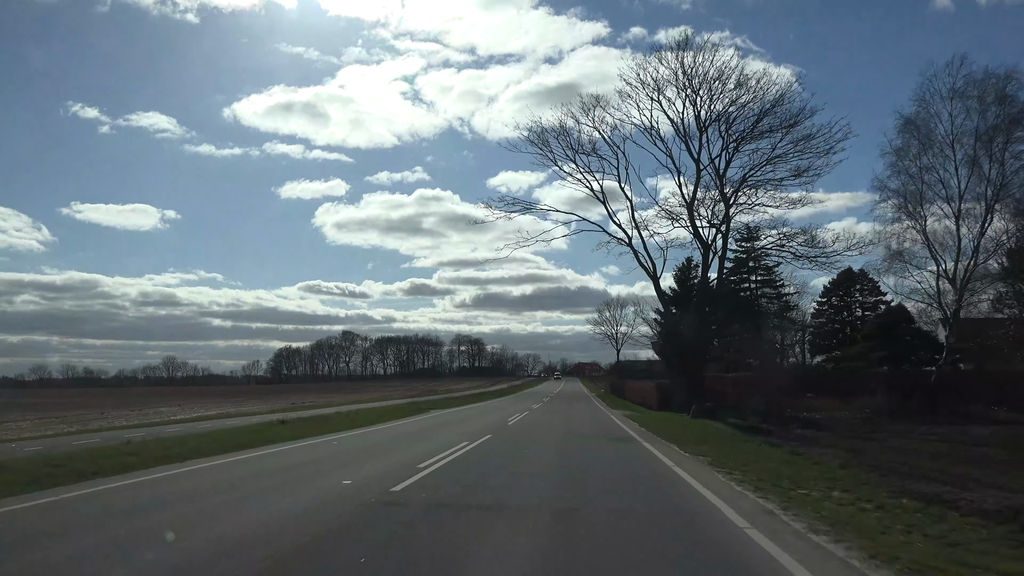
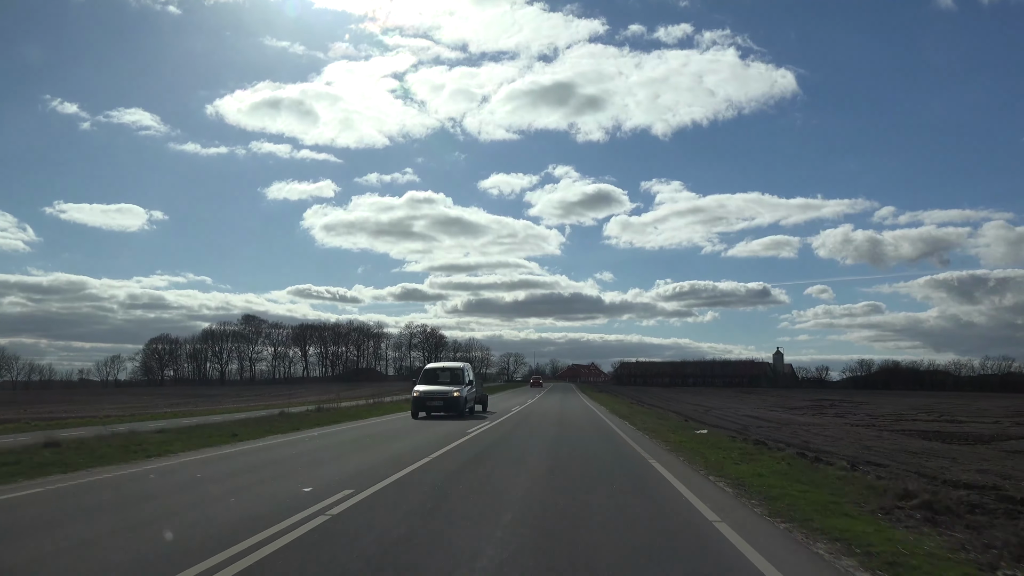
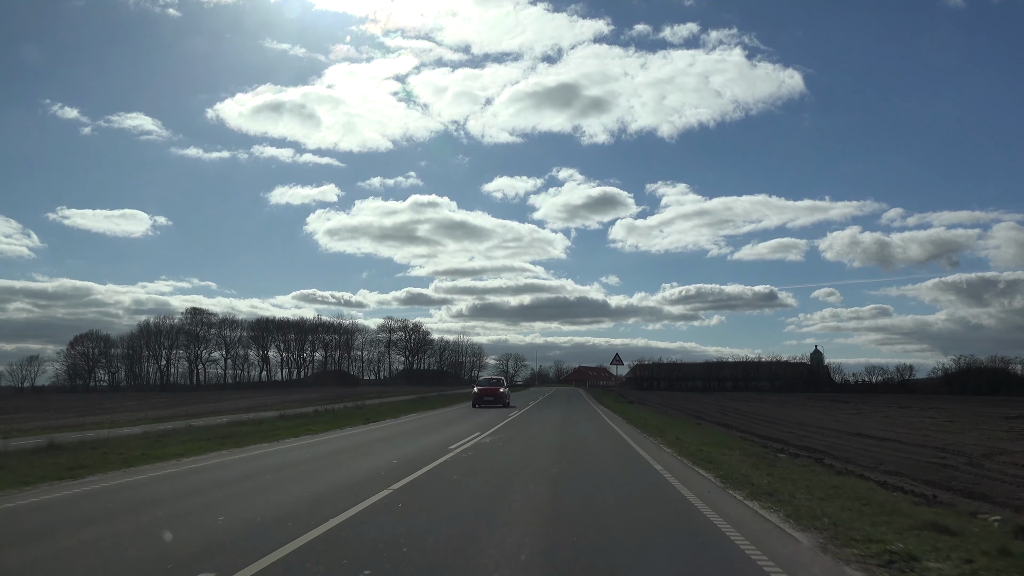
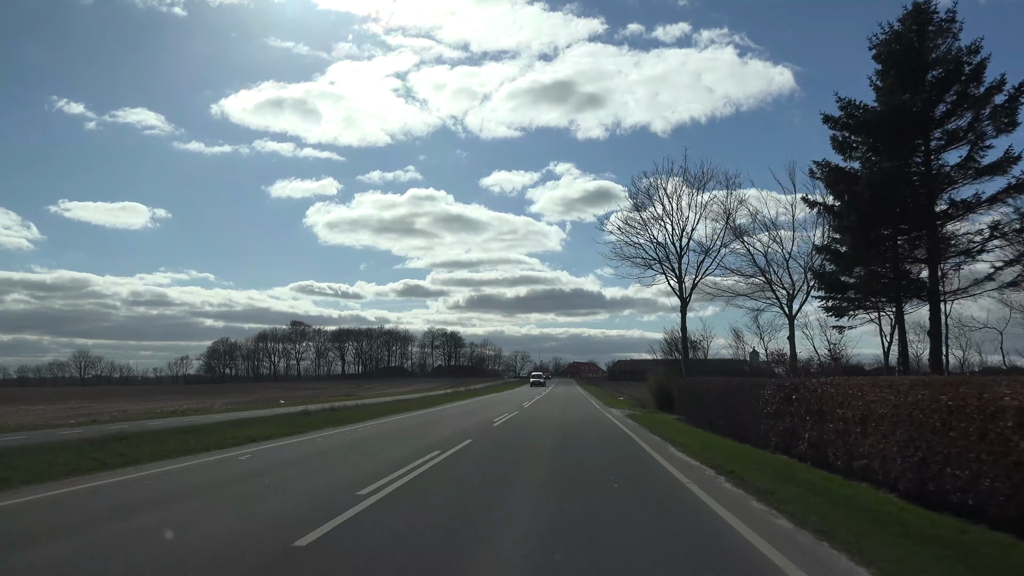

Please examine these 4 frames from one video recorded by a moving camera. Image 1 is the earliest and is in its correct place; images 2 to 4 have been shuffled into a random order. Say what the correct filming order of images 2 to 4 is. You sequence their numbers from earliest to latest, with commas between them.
4, 2, 3
